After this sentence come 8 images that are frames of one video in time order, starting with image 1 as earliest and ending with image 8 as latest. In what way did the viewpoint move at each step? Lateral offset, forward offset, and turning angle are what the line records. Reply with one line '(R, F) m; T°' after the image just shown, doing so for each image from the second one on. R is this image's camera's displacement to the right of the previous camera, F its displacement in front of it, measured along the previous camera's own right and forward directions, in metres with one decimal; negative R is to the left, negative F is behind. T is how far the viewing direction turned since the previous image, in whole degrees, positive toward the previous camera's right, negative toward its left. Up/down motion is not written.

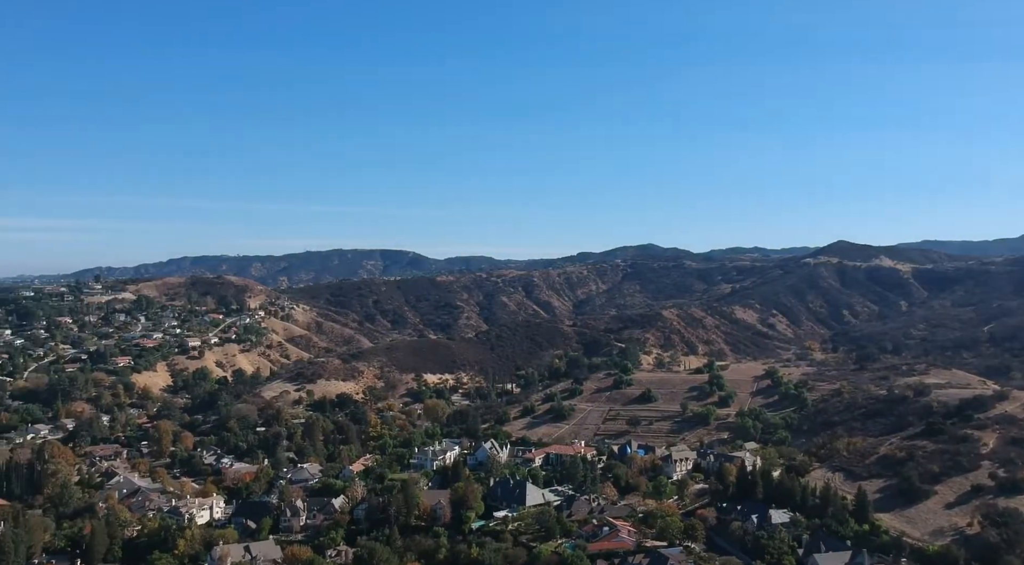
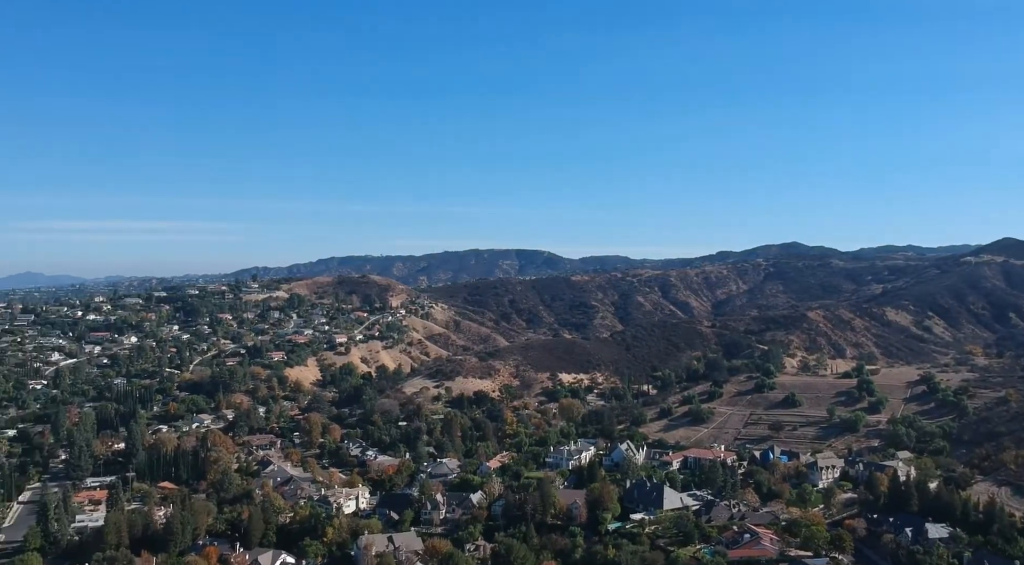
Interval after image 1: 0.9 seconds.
(-0.4, -0.2) m; -8°
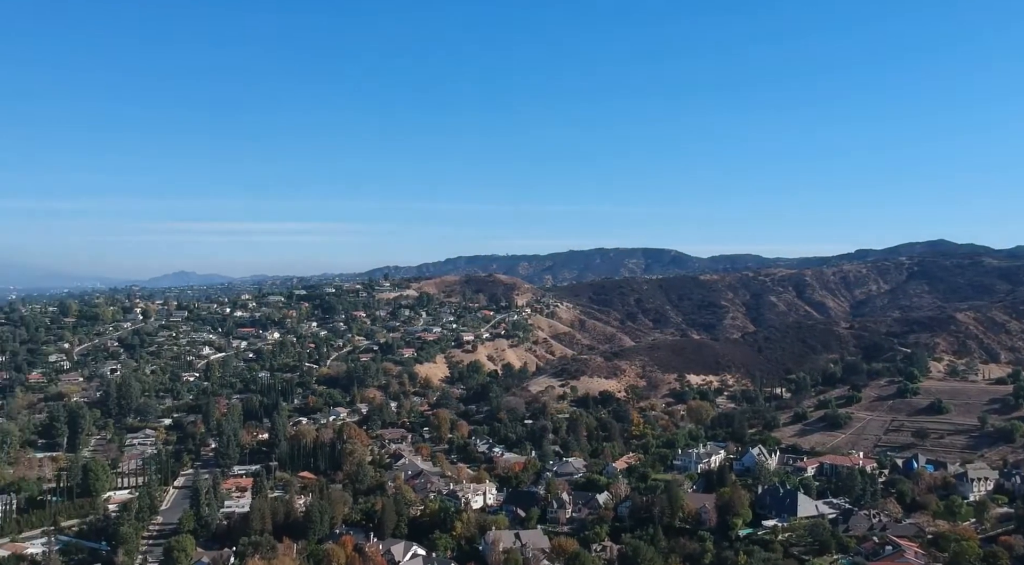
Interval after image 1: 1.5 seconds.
(-0.4, +0.1) m; -7°
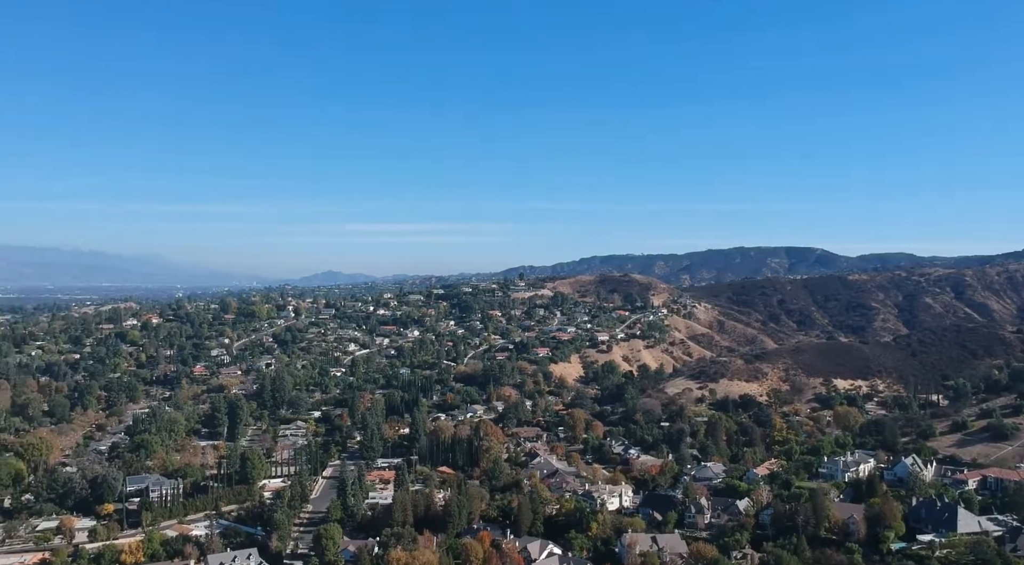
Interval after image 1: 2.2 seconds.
(-0.4, +0.4) m; -8°
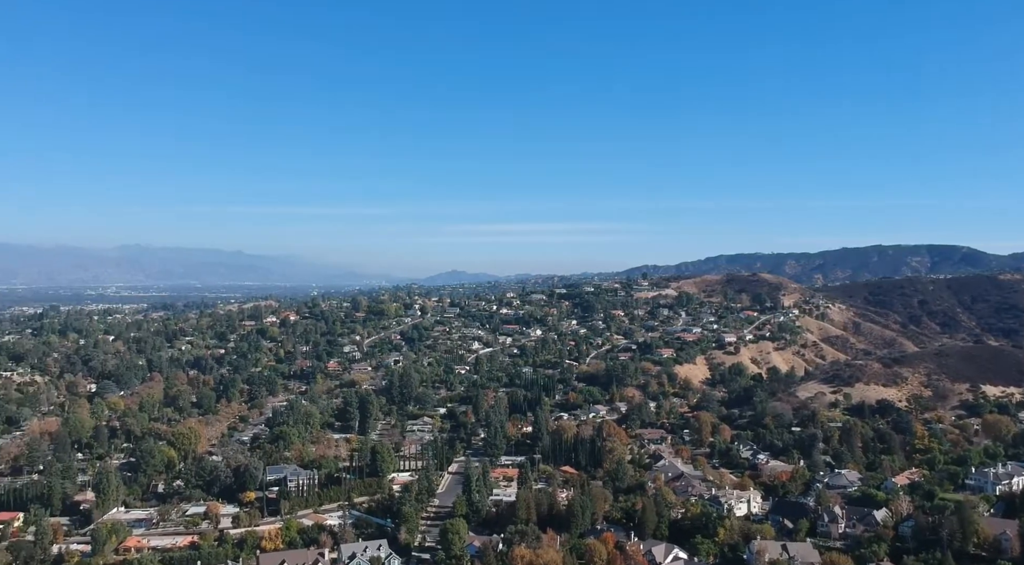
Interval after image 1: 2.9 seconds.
(0.0, +0.3) m; -7°
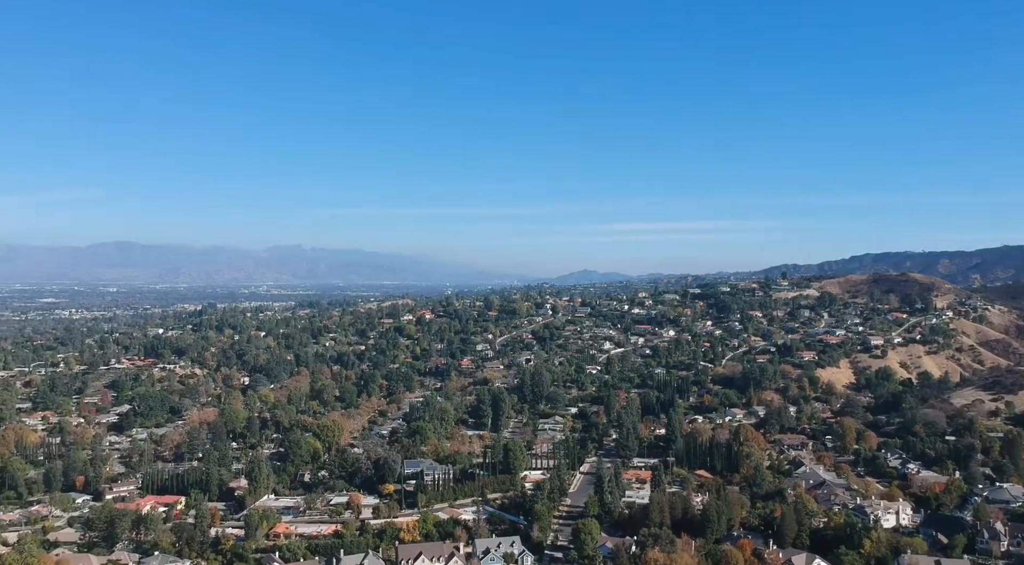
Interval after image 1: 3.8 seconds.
(-0.3, 0.0) m; -8°
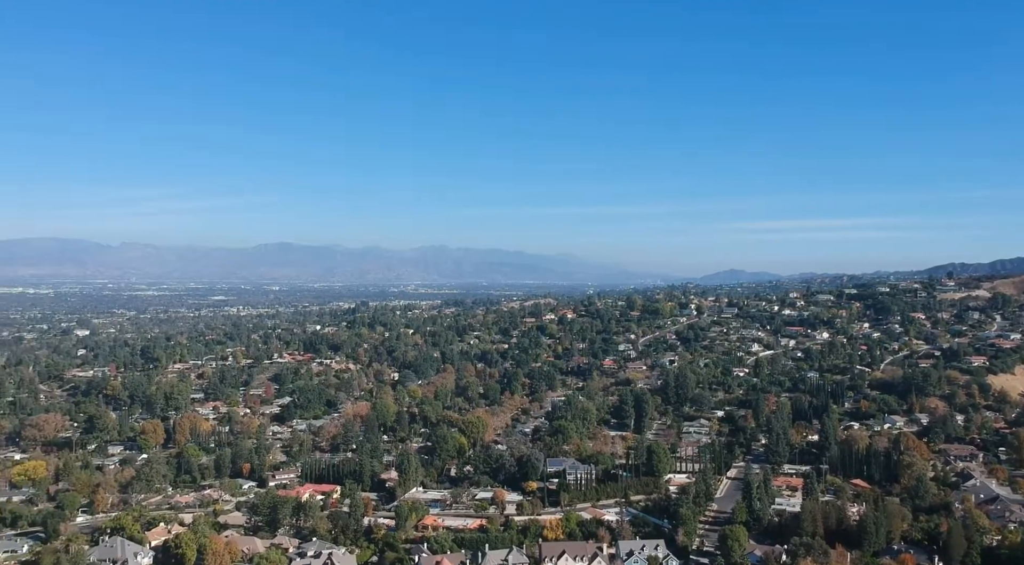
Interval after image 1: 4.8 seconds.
(-0.4, +0.2) m; -8°
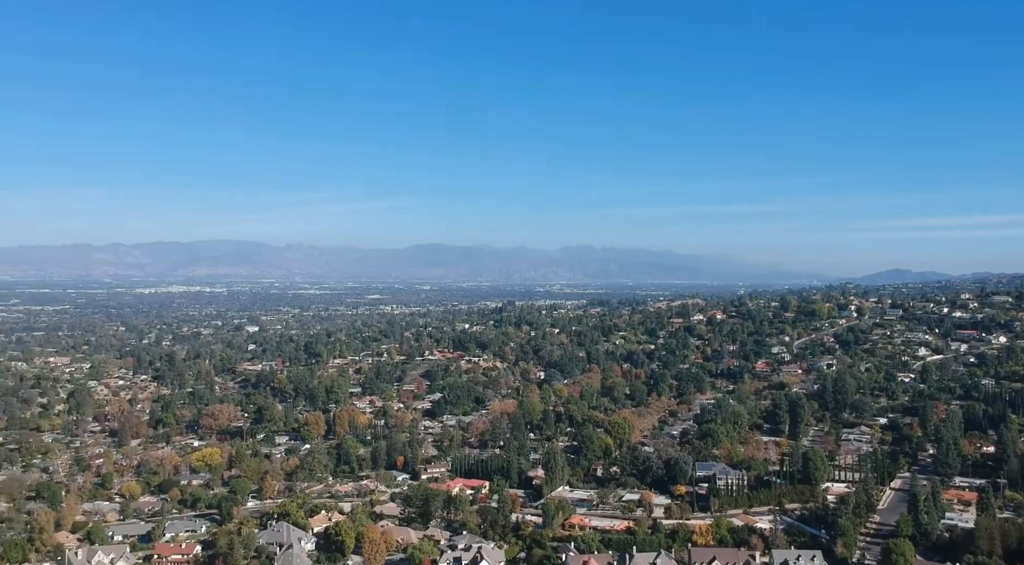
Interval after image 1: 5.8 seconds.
(-0.4, +0.4) m; -9°
